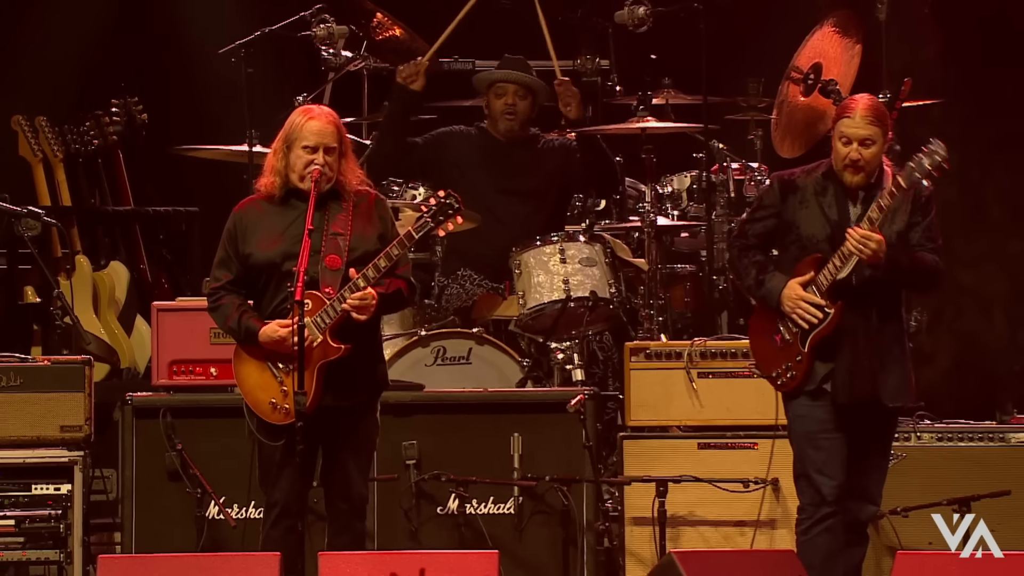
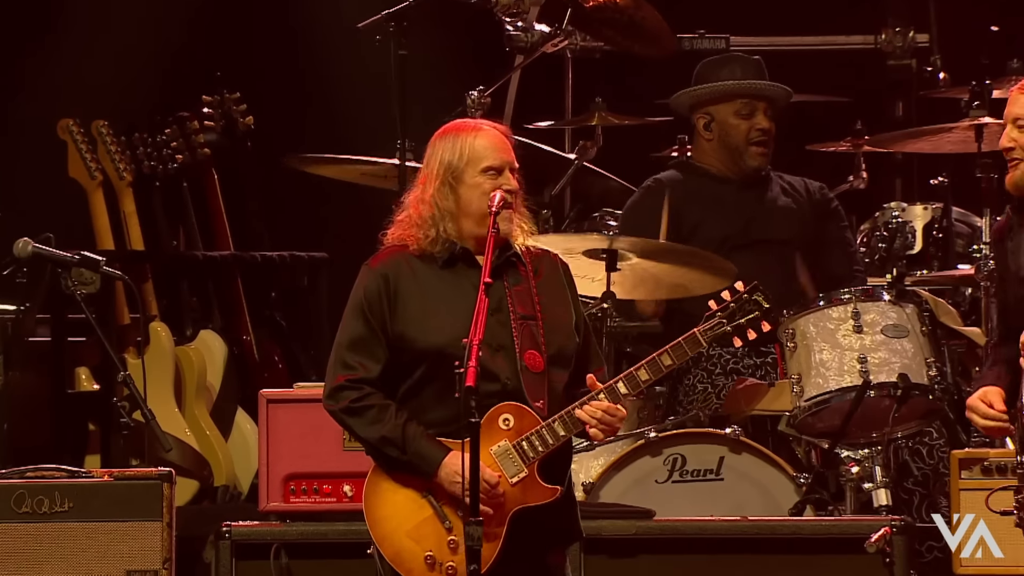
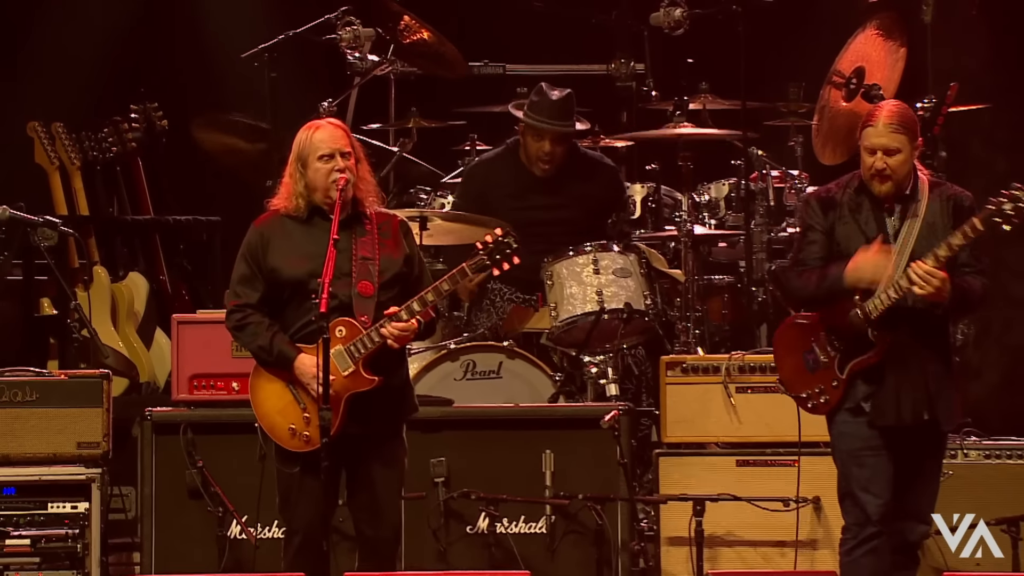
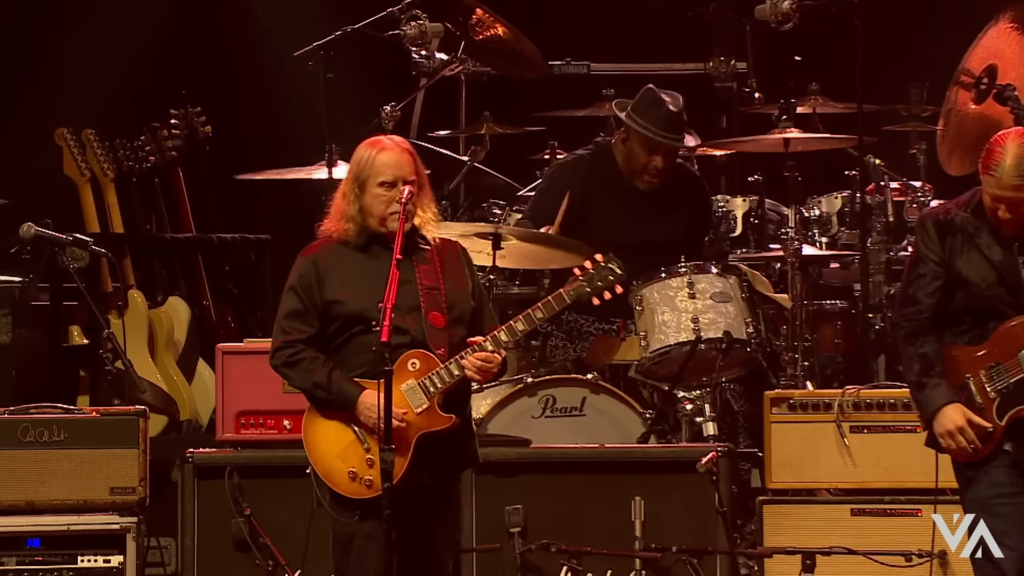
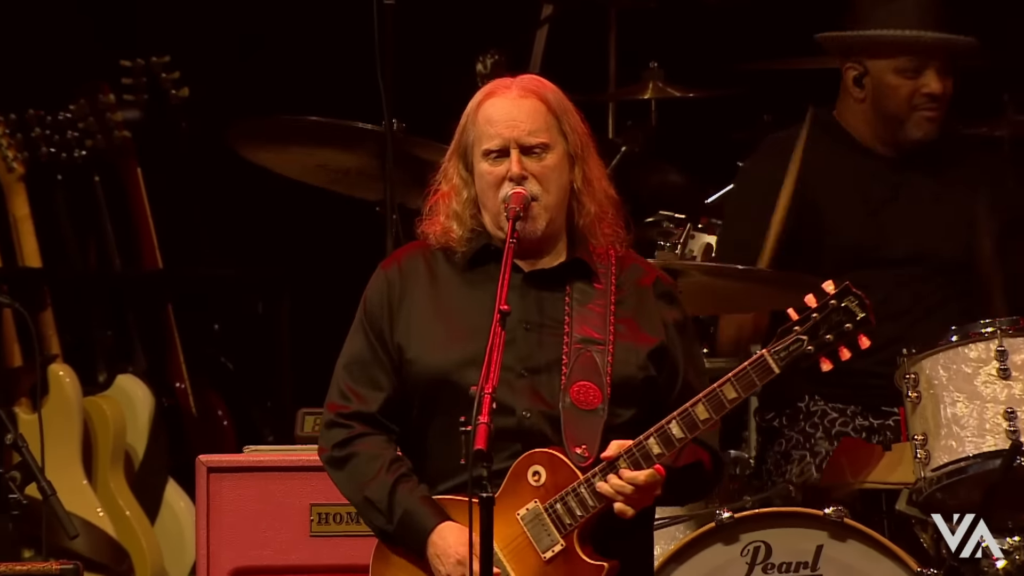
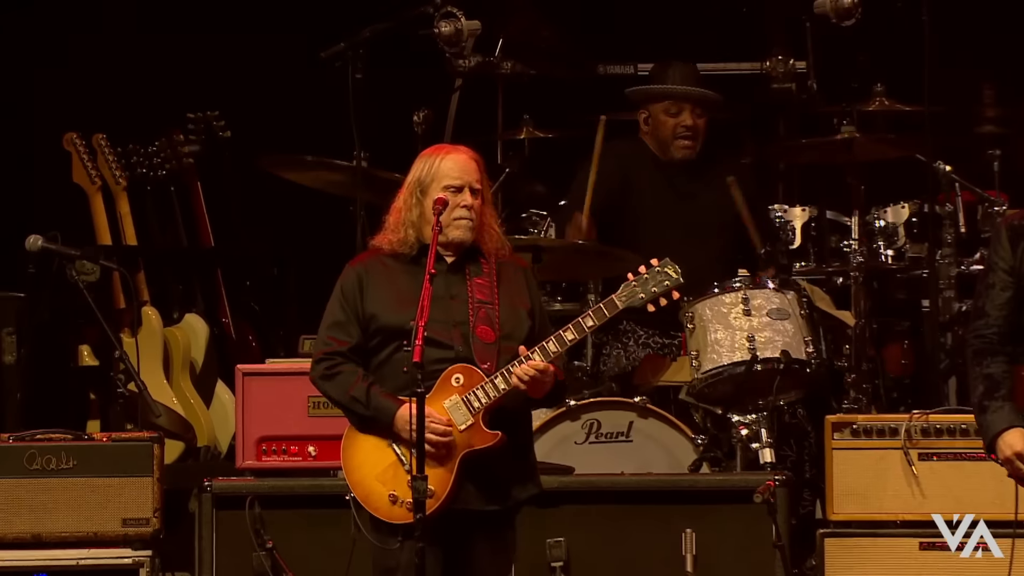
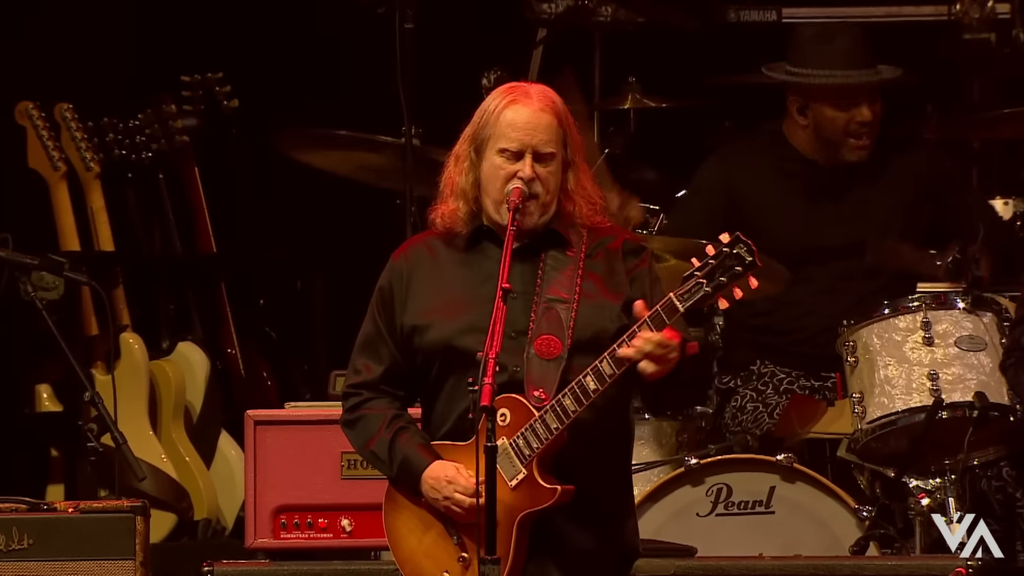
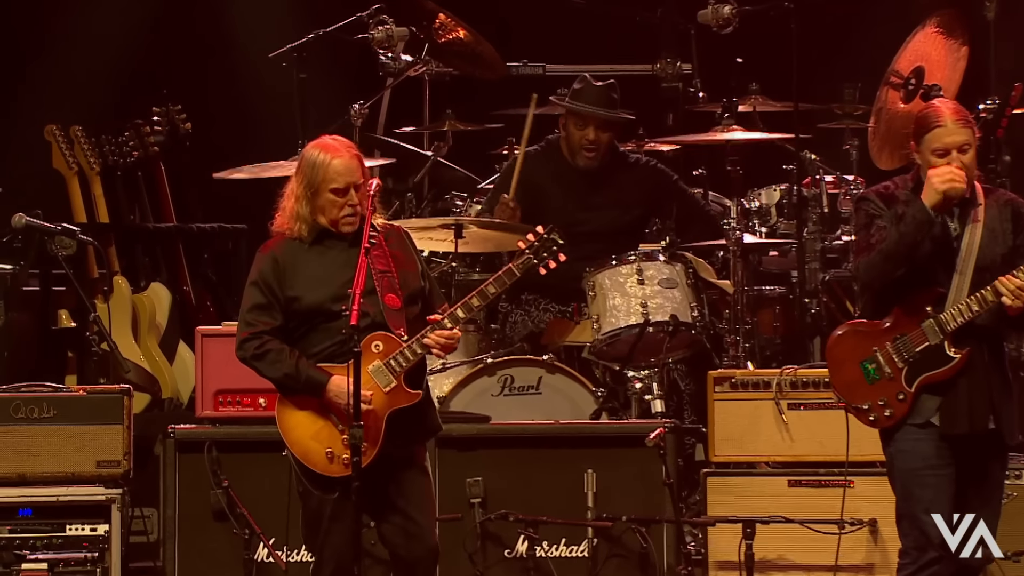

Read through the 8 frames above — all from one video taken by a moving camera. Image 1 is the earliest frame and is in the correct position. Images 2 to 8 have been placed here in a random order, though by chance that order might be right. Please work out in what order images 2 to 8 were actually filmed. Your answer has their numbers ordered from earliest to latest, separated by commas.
3, 8, 4, 6, 2, 7, 5
